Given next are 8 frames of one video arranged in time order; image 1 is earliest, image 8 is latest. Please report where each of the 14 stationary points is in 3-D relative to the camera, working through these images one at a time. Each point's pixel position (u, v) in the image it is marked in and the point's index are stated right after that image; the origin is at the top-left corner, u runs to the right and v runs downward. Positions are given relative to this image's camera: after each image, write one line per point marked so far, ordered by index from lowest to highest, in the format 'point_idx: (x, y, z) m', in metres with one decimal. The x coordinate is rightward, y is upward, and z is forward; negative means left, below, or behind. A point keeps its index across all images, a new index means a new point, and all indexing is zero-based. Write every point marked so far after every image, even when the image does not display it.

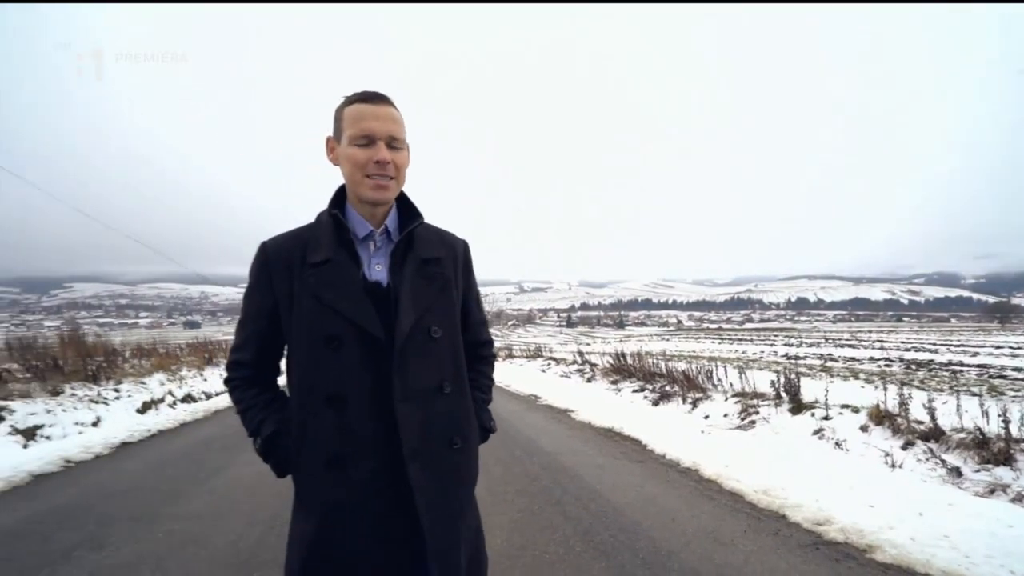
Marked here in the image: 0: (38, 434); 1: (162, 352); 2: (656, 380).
0: (-6.0, -1.8, +6.6) m
1: (-12.7, -2.3, +19.0) m
2: (+3.0, -2.0, +11.0) m
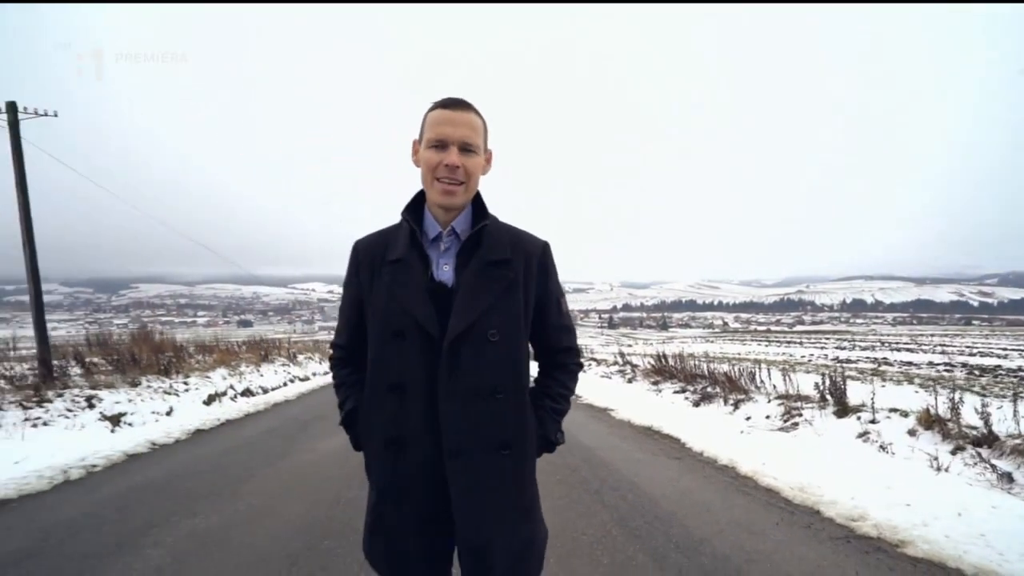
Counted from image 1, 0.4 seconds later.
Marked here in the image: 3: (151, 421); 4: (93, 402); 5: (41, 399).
0: (-5.4, -1.8, +7.3) m
1: (-11.1, -2.3, +20.2) m
2: (+3.9, -2.0, +10.9) m
3: (-5.2, -1.9, +7.5) m
4: (-6.1, -1.7, +7.6) m
5: (-6.7, -1.6, +7.5) m
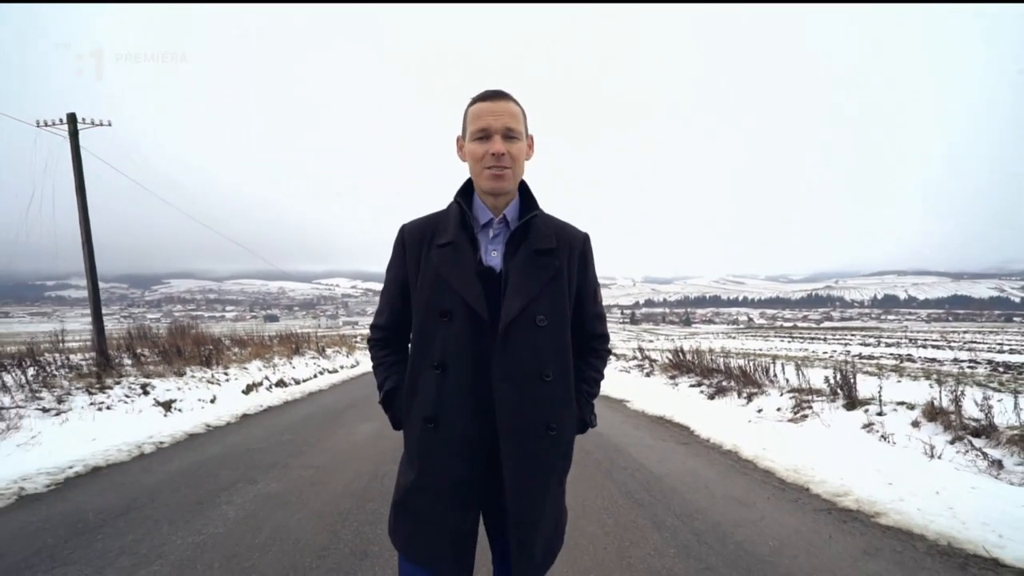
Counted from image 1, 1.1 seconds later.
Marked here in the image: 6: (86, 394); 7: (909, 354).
0: (-5.1, -1.8, +7.9) m
1: (-10.3, -2.2, +21.0) m
2: (+4.3, -1.9, +11.1) m
3: (-4.9, -1.8, +8.1) m
4: (-5.8, -1.6, +8.2) m
5: (-6.3, -1.5, +8.1) m
6: (-6.2, -1.5, +7.5) m
7: (+14.2, -2.4, +18.4) m
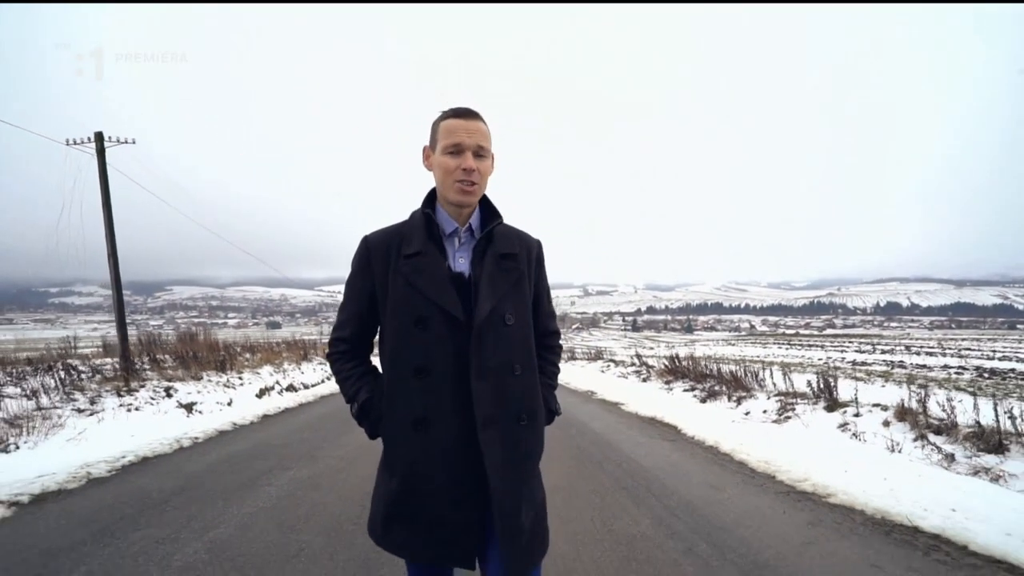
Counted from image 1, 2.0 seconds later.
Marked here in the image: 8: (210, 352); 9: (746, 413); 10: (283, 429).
0: (-5.1, -1.9, +8.3) m
1: (-10.2, -2.5, +21.4) m
2: (+4.3, -2.1, +11.5) m
3: (-4.9, -2.0, +8.5) m
4: (-5.8, -1.8, +8.7) m
5: (-6.3, -1.7, +8.5) m
6: (-6.1, -1.7, +8.0) m
7: (+14.3, -2.7, +18.8) m
8: (-9.3, -2.0, +15.9) m
9: (+3.7, -2.0, +8.2) m
10: (-3.6, -2.2, +7.9) m
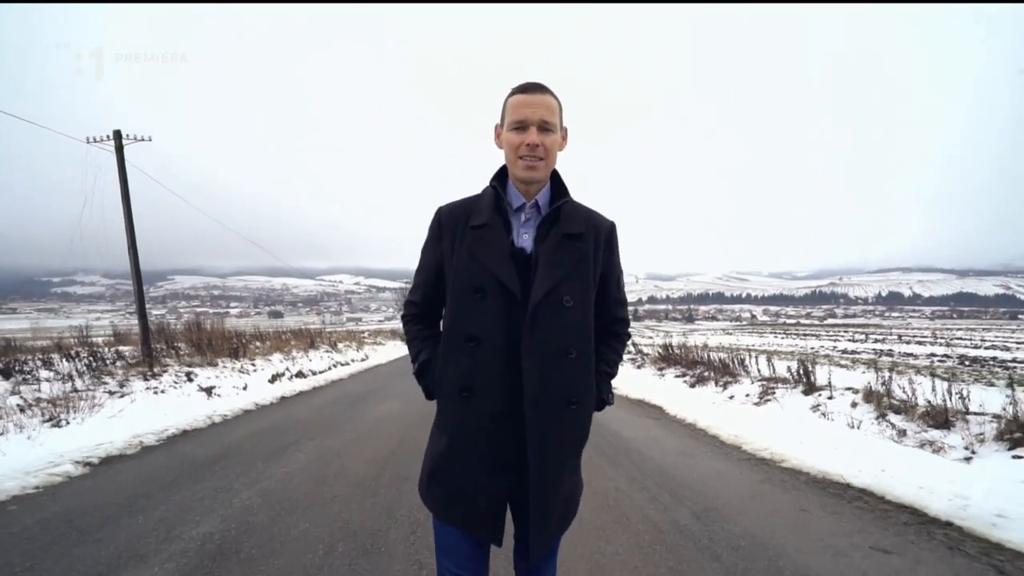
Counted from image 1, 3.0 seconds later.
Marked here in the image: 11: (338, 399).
0: (-5.1, -1.8, +8.8) m
1: (-10.2, -2.1, +22.0) m
2: (+4.3, -1.9, +12.0) m
3: (-4.9, -1.8, +9.0) m
4: (-5.8, -1.6, +9.2) m
5: (-6.3, -1.5, +9.0) m
6: (-6.2, -1.5, +8.5) m
7: (+14.3, -2.3, +19.2) m
8: (-9.3, -1.7, +16.4) m
9: (+3.7, -1.8, +8.7) m
10: (-3.6, -2.0, +8.4) m
11: (-3.3, -2.2, +9.7) m
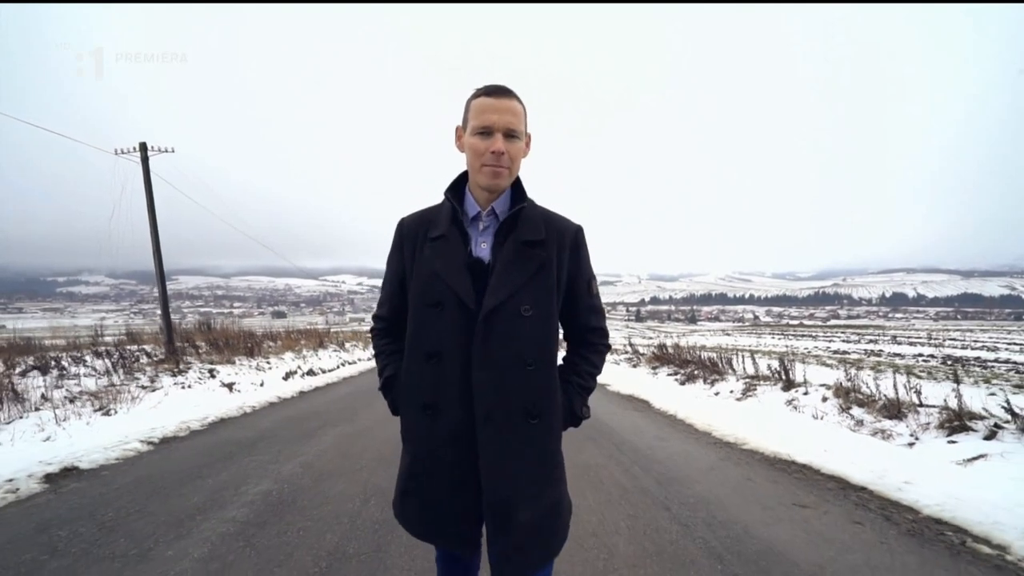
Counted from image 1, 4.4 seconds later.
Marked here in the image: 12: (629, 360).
0: (-5.1, -1.8, +9.4) m
1: (-10.1, -2.1, +22.6) m
2: (+4.4, -1.9, +12.5) m
3: (-4.8, -1.9, +9.6) m
4: (-5.8, -1.6, +9.7) m
5: (-6.3, -1.6, +9.6) m
6: (-6.1, -1.6, +9.1) m
7: (+14.3, -2.4, +19.7) m
8: (-9.3, -1.7, +17.0) m
9: (+3.7, -1.9, +9.2) m
10: (-3.6, -2.1, +9.0) m
11: (-3.3, -2.2, +10.3) m
12: (+4.5, -2.8, +19.5) m
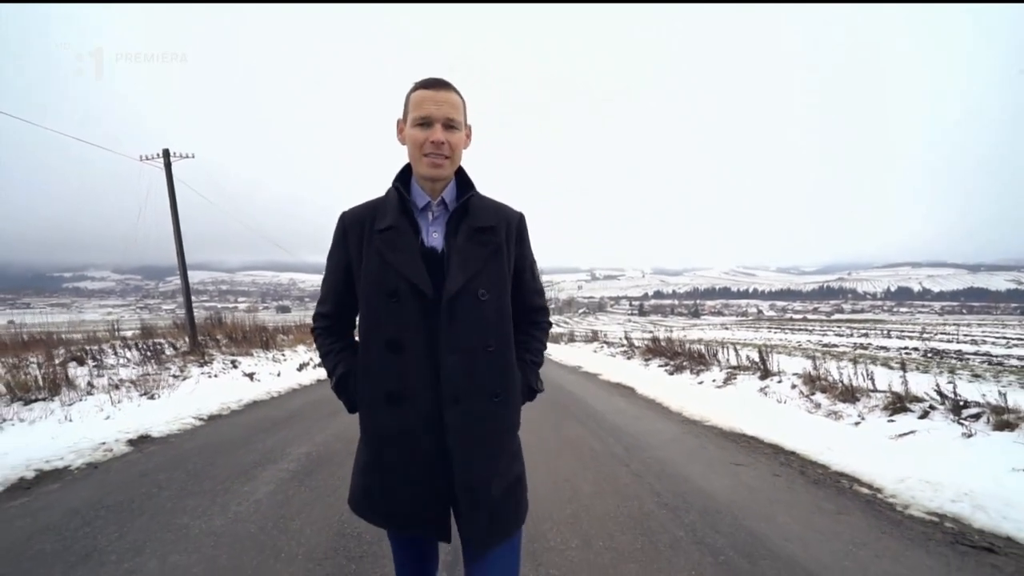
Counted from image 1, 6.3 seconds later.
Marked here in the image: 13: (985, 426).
0: (-5.1, -1.8, +10.1) m
1: (-10.0, -1.9, +23.3) m
2: (+4.4, -1.8, +13.1) m
3: (-4.9, -1.8, +10.3) m
4: (-5.8, -1.6, +10.4) m
5: (-6.3, -1.5, +10.3) m
6: (-6.2, -1.5, +9.8) m
7: (+14.4, -2.2, +20.3) m
8: (-9.2, -1.6, +17.7) m
9: (+3.7, -1.8, +9.8) m
10: (-3.6, -2.0, +9.7) m
11: (-3.3, -2.2, +11.0) m
12: (+4.5, -2.6, +20.1) m
13: (+4.8, -1.4, +5.3) m
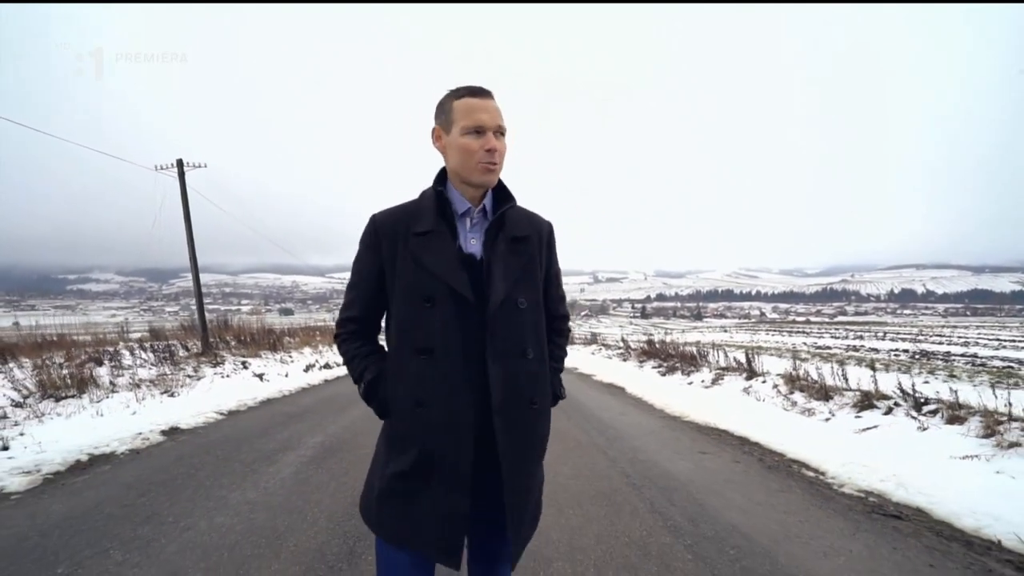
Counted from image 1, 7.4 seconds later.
0: (-5.1, -1.8, +10.5) m
1: (-10.0, -2.1, +23.7) m
2: (+4.4, -1.9, +13.5) m
3: (-4.9, -1.9, +10.7) m
4: (-5.8, -1.7, +10.9) m
5: (-6.4, -1.6, +10.8) m
6: (-6.2, -1.6, +10.2) m
7: (+14.4, -2.3, +20.6) m
8: (-9.2, -1.7, +18.2) m
9: (+3.7, -1.9, +10.2) m
10: (-3.6, -2.1, +10.1) m
11: (-3.3, -2.2, +11.4) m
12: (+4.6, -2.8, +20.5) m
13: (+4.8, -1.5, +5.7) m
